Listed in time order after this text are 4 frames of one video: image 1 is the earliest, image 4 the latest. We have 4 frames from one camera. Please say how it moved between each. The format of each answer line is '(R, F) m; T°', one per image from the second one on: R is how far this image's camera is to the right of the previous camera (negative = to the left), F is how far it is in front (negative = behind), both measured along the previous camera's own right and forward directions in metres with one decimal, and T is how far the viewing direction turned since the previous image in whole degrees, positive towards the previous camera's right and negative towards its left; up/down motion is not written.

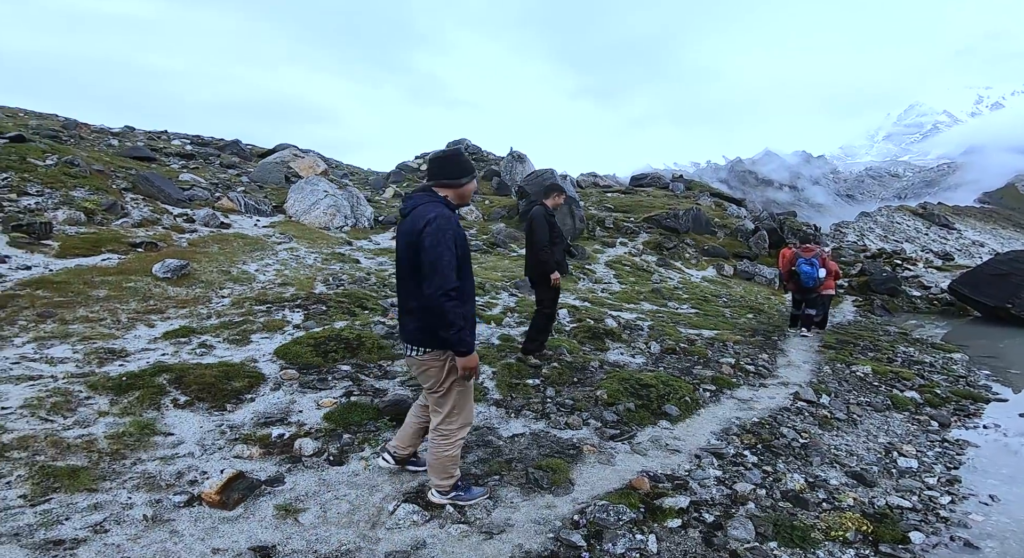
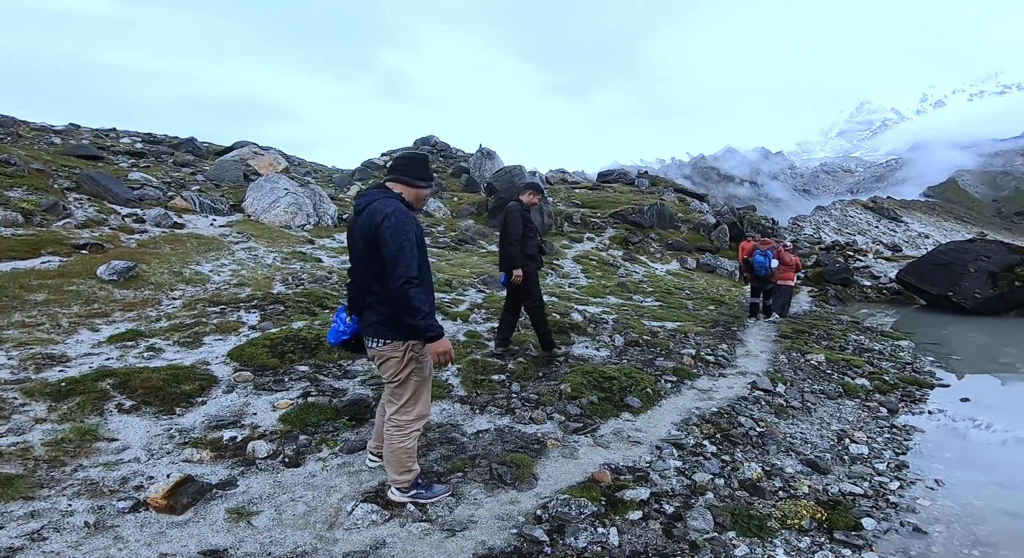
(+0.1, +0.1) m; +3°
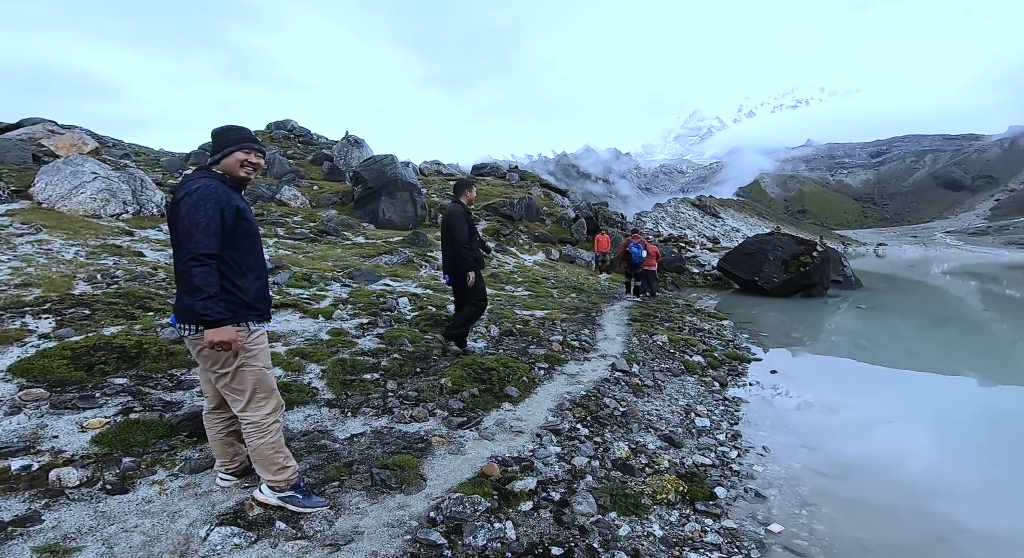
(-0.2, +0.2) m; +15°
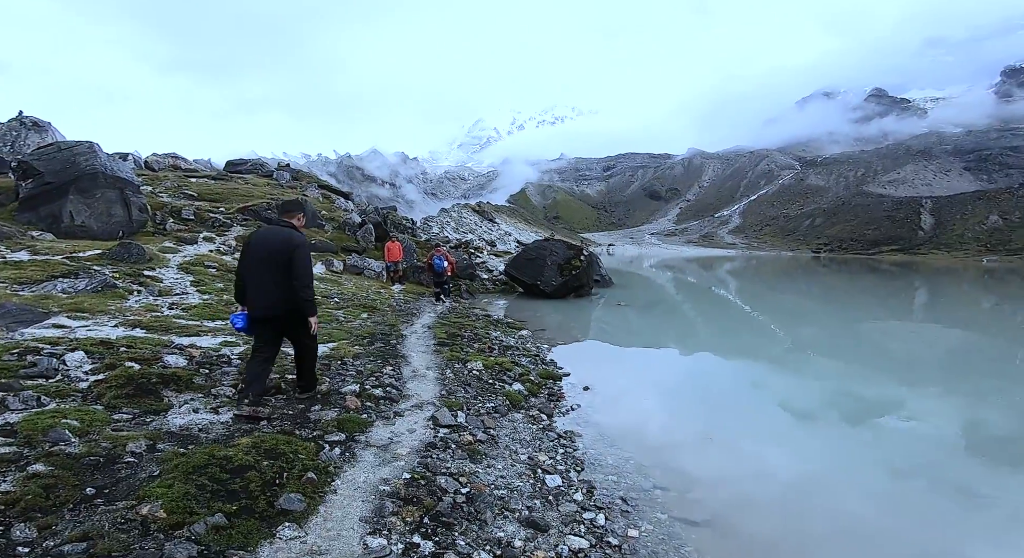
(0.0, +2.2) m; +24°
